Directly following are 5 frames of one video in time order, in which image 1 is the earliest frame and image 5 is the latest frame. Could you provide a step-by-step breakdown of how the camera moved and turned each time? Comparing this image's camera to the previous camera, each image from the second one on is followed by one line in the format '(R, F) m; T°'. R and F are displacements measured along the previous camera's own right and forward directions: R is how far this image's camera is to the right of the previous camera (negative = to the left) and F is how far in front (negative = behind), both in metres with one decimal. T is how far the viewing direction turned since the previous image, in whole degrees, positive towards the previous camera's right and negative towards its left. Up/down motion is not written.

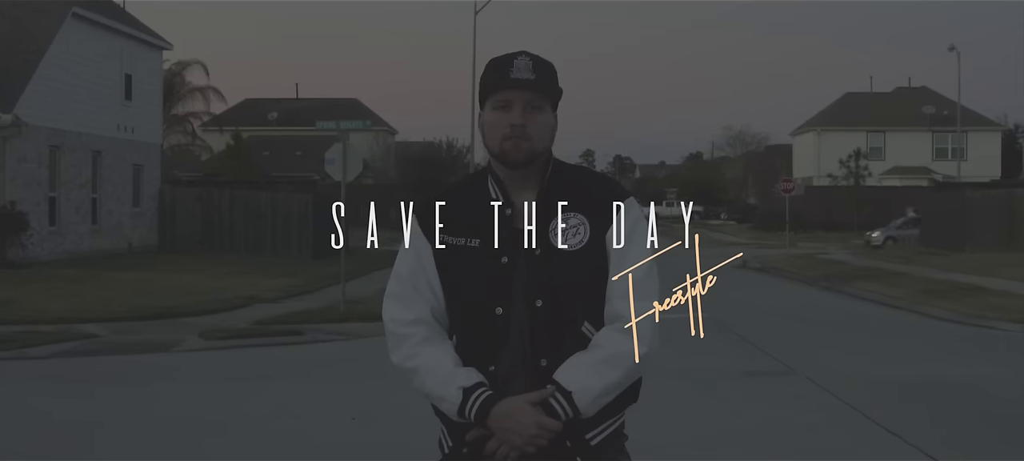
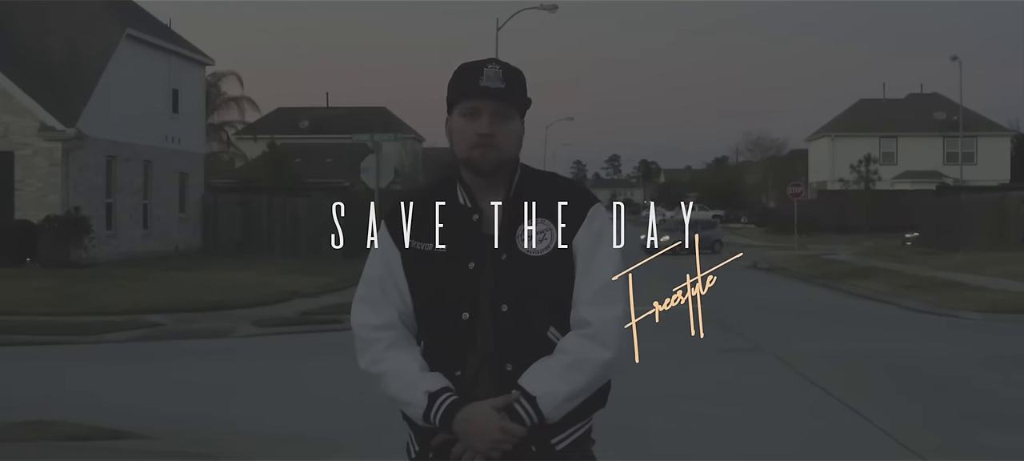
(+0.2, -1.8) m; -1°
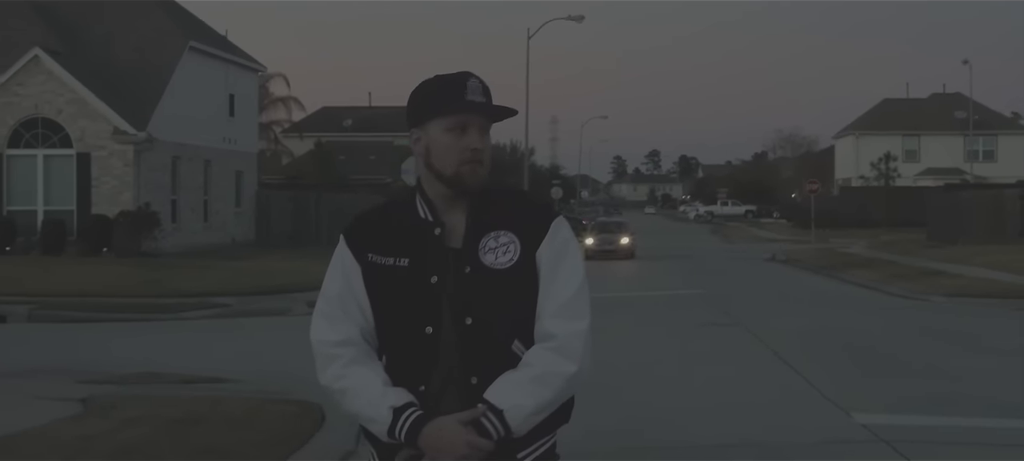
(+0.3, -2.2) m; -2°
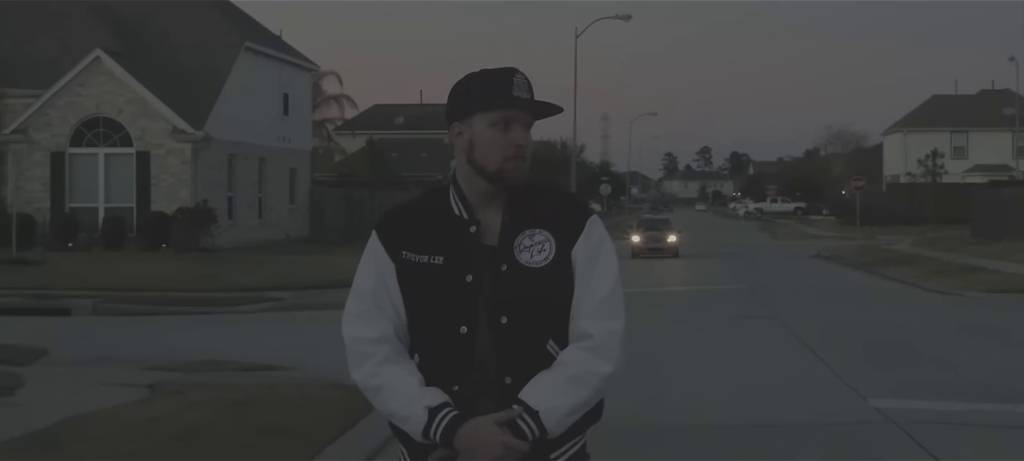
(+0.2, -0.6) m; -3°
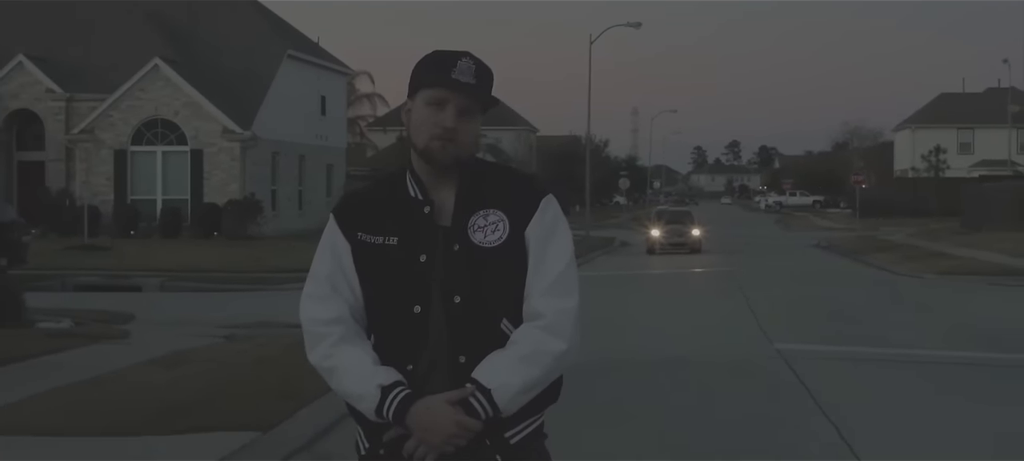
(+0.4, -2.7) m; -2°
